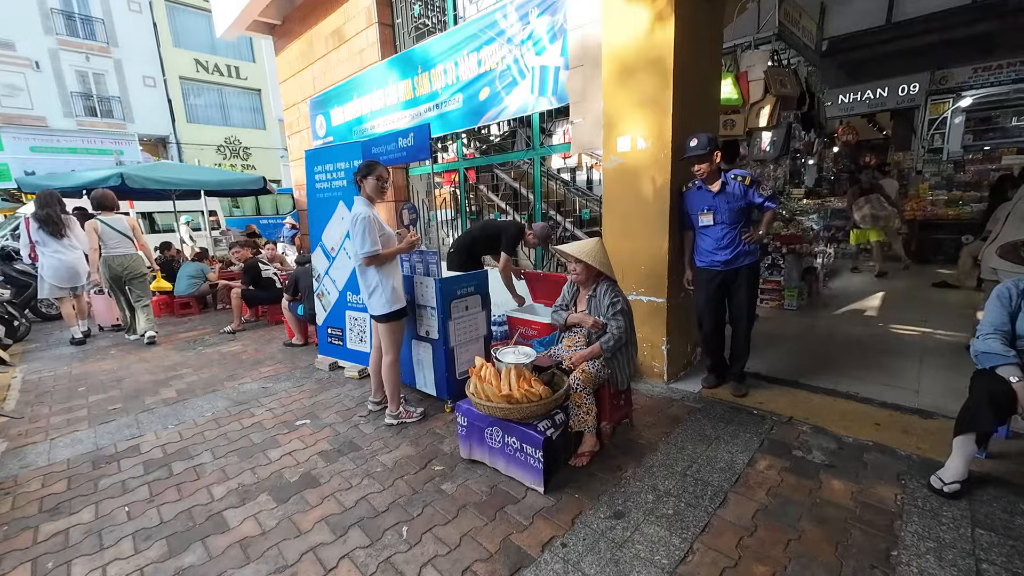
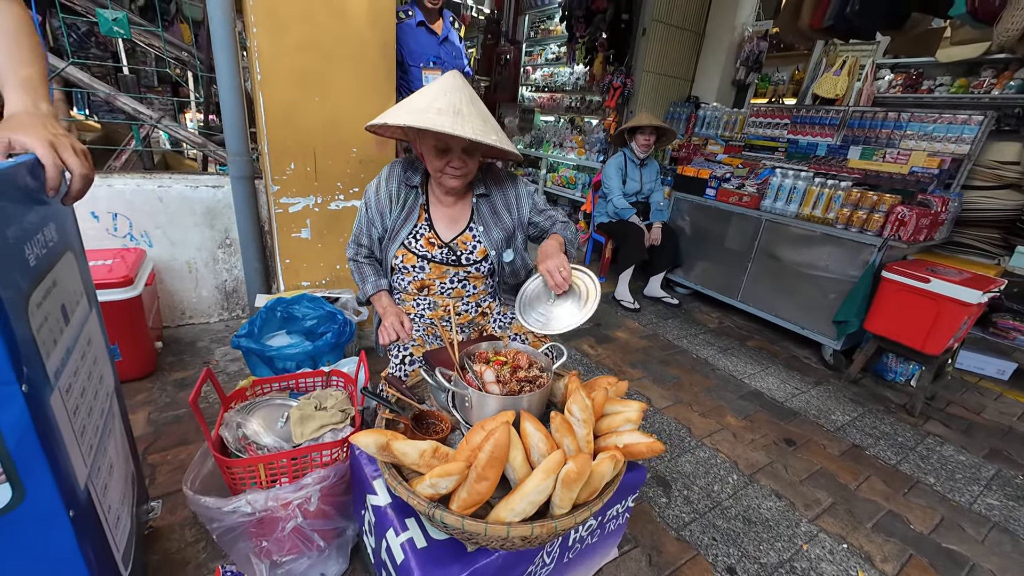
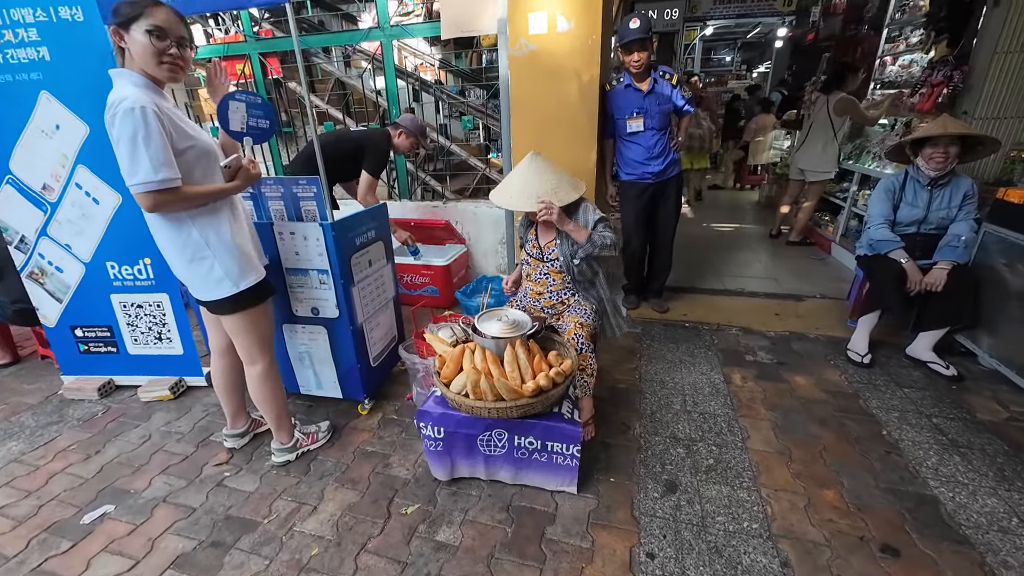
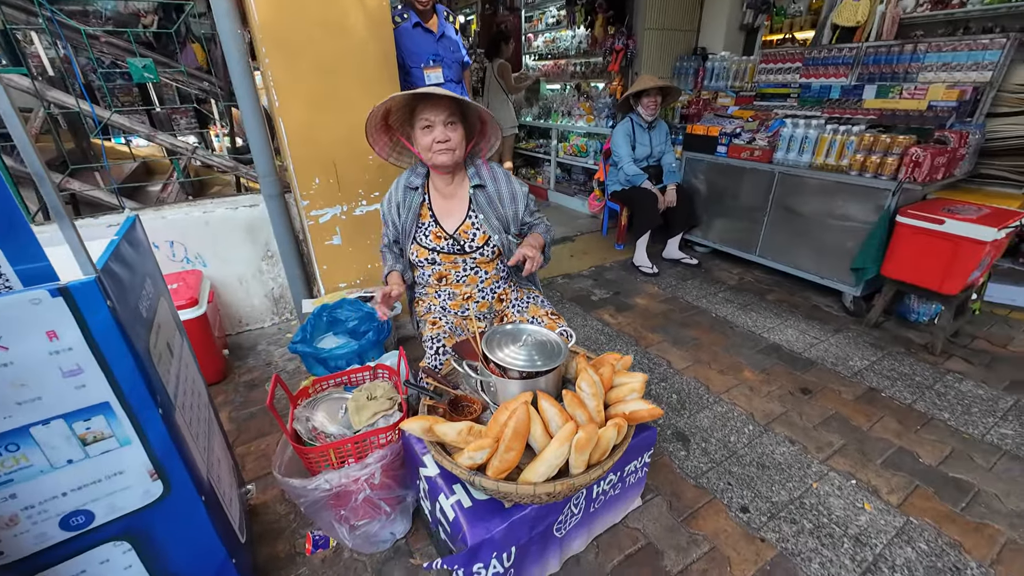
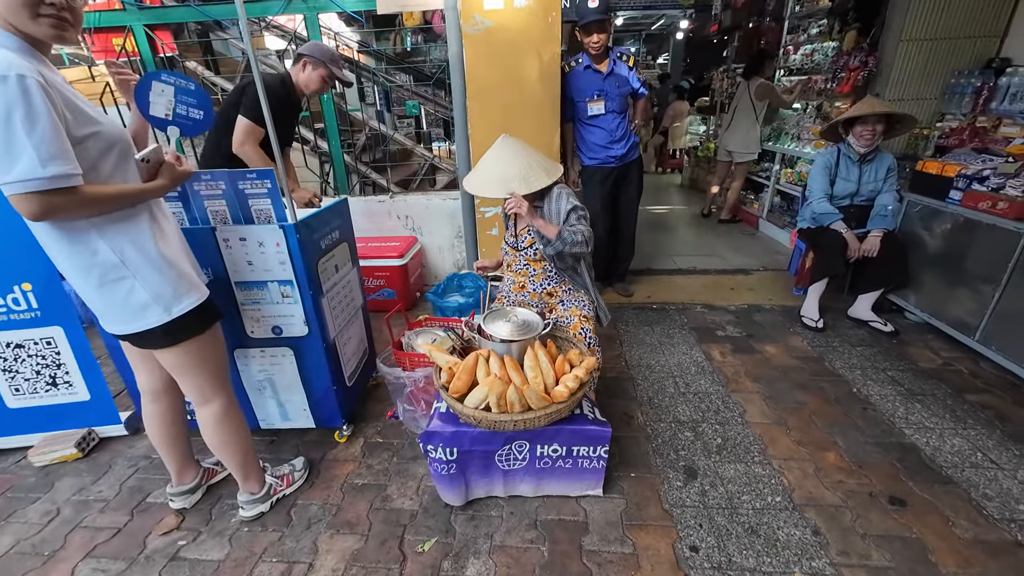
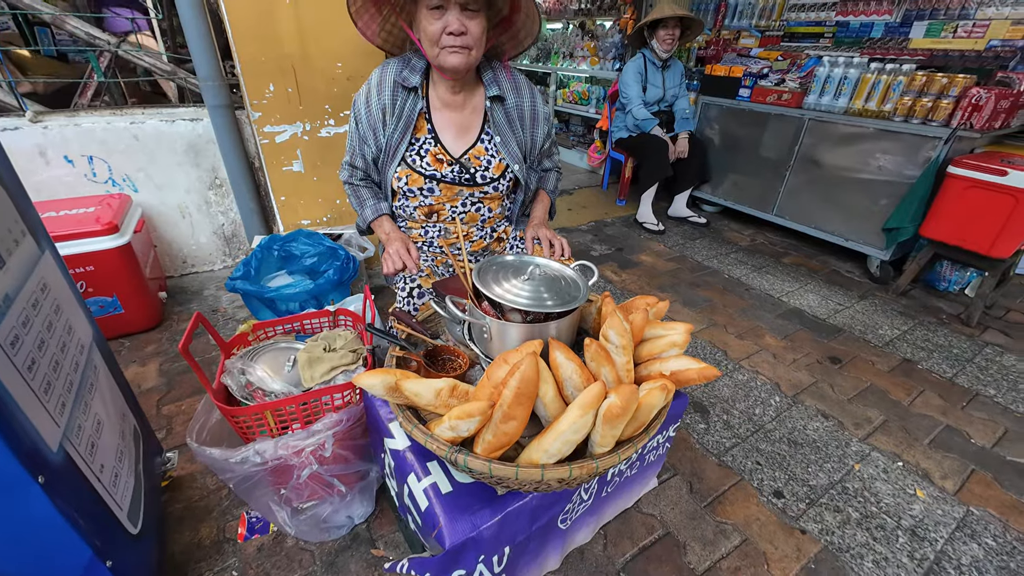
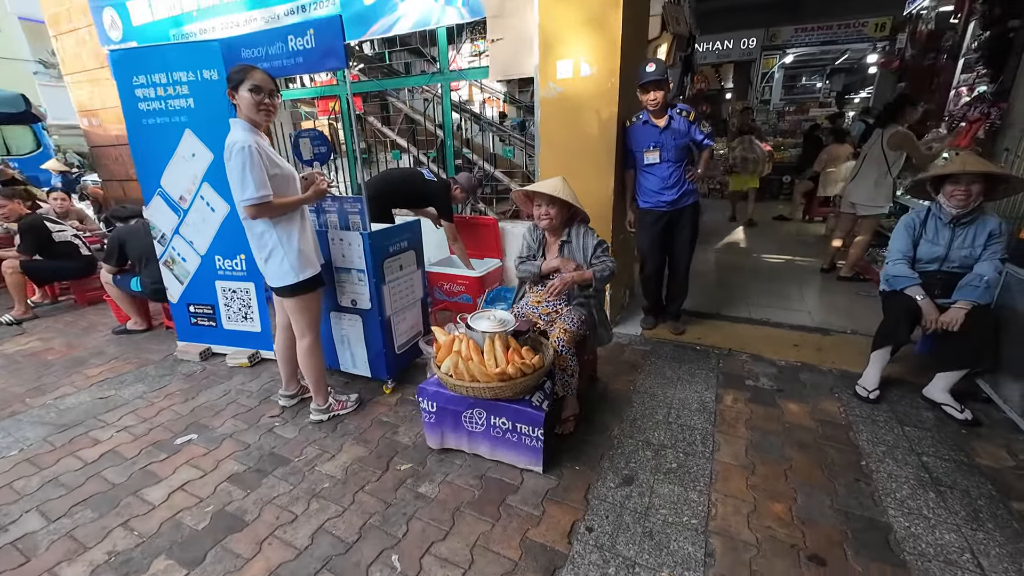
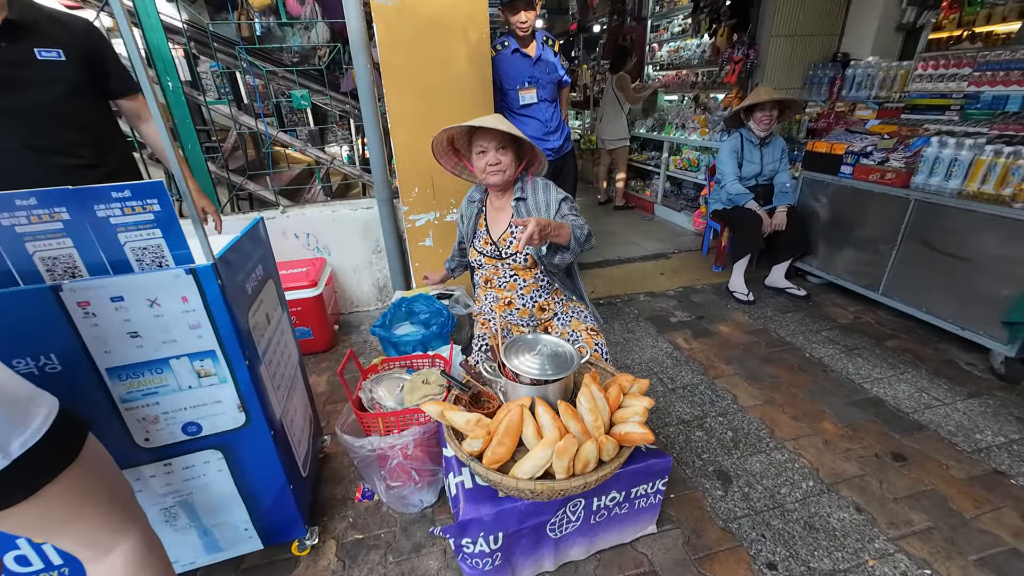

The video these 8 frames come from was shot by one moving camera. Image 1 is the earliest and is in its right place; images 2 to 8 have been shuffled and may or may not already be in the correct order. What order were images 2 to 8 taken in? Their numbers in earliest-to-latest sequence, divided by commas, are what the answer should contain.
7, 3, 5, 8, 4, 6, 2
